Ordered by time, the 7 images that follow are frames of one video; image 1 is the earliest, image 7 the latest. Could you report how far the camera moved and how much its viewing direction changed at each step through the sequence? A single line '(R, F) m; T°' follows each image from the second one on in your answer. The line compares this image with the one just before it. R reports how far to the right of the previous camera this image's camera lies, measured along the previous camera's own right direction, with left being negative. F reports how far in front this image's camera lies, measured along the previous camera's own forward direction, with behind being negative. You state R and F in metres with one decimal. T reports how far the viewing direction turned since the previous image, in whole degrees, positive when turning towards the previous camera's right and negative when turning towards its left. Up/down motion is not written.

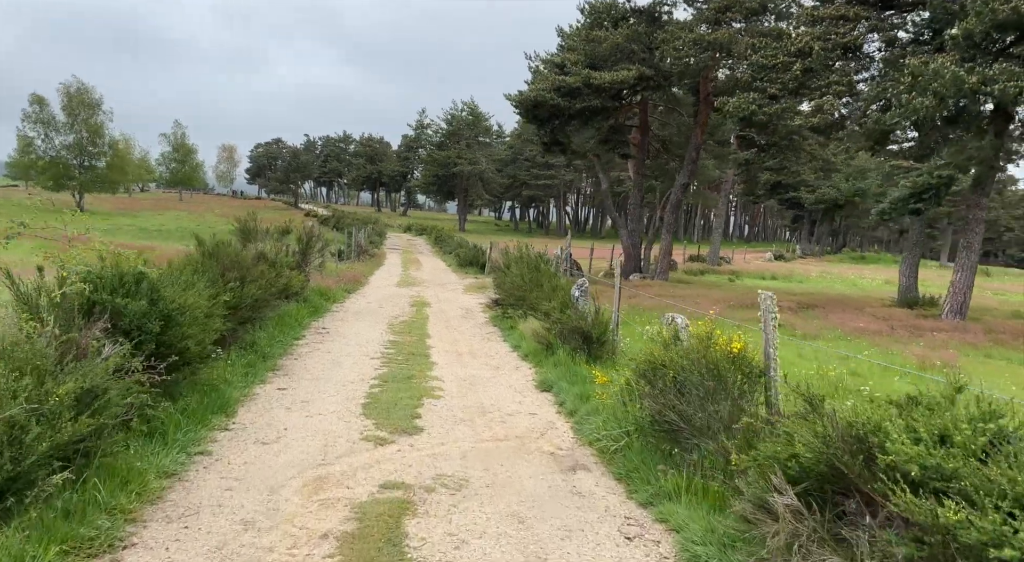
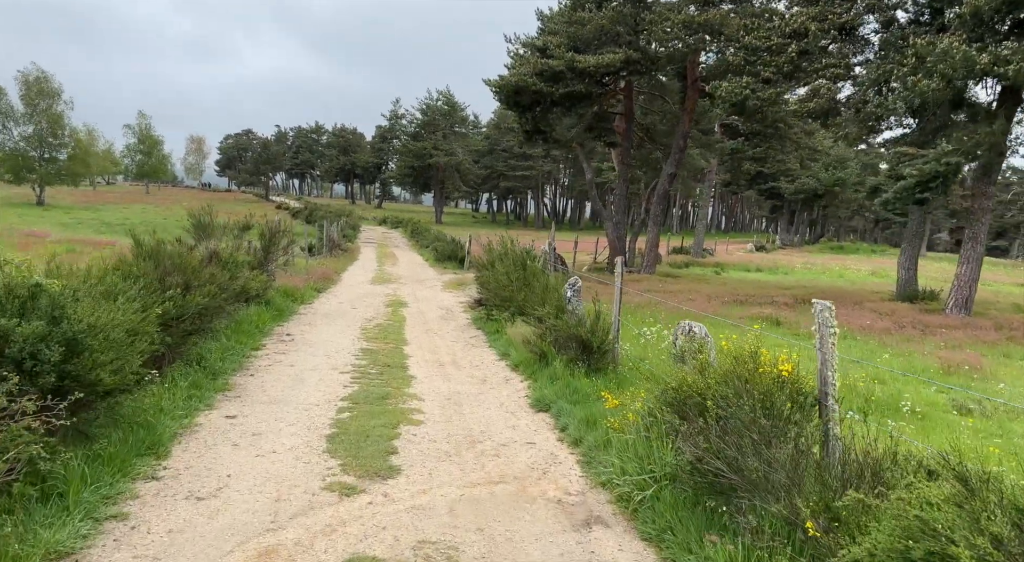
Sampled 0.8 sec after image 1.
(-0.1, +1.5) m; +2°
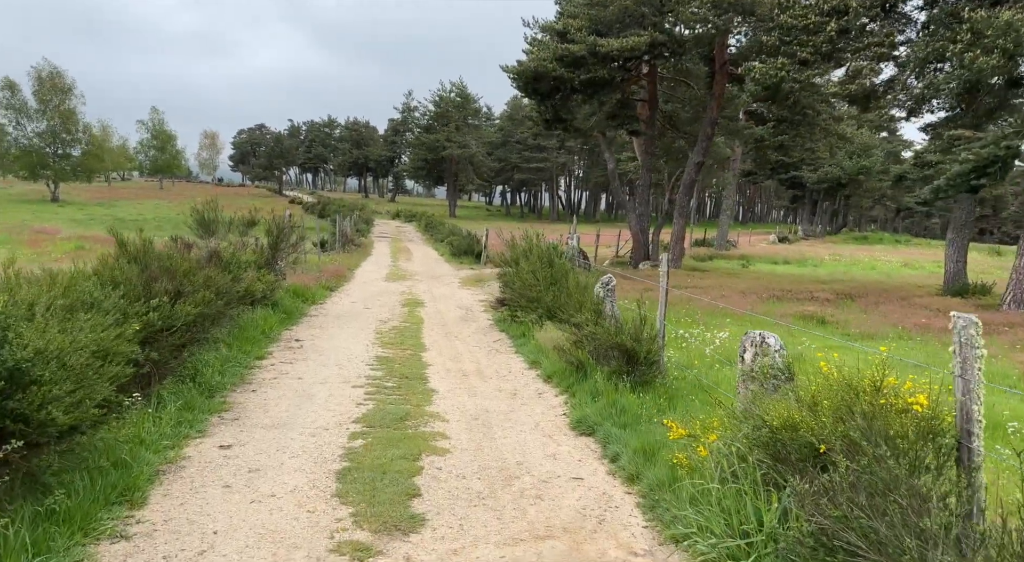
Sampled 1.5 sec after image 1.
(-0.2, +1.2) m; -1°
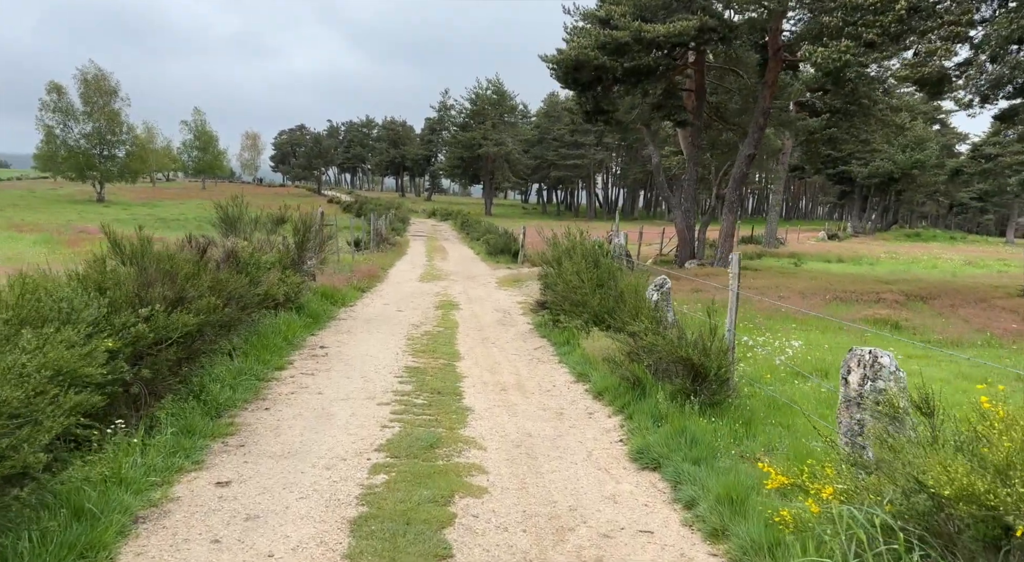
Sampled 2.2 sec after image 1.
(-0.1, +1.2) m; -2°
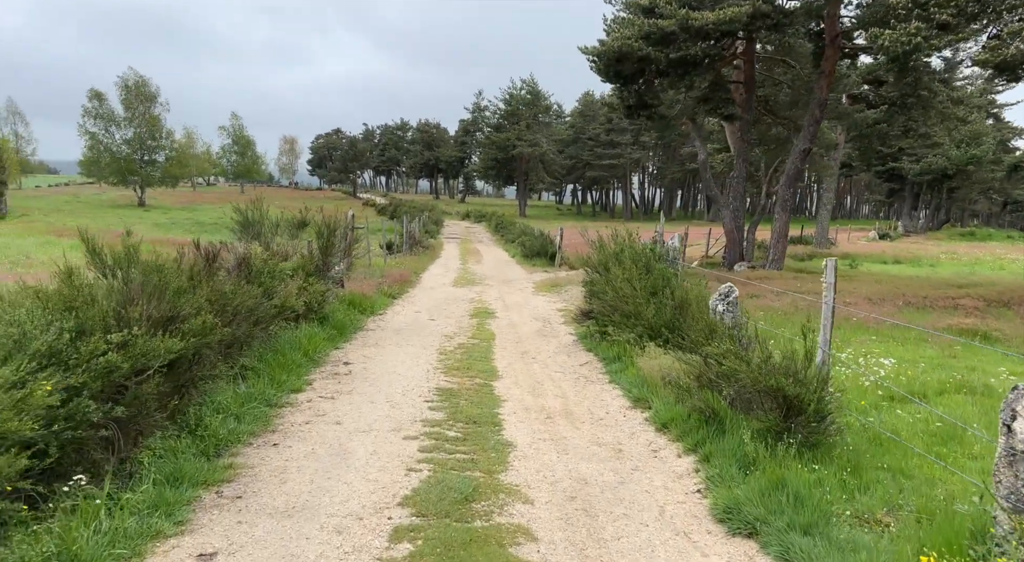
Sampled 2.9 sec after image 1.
(-0.1, +1.3) m; -2°
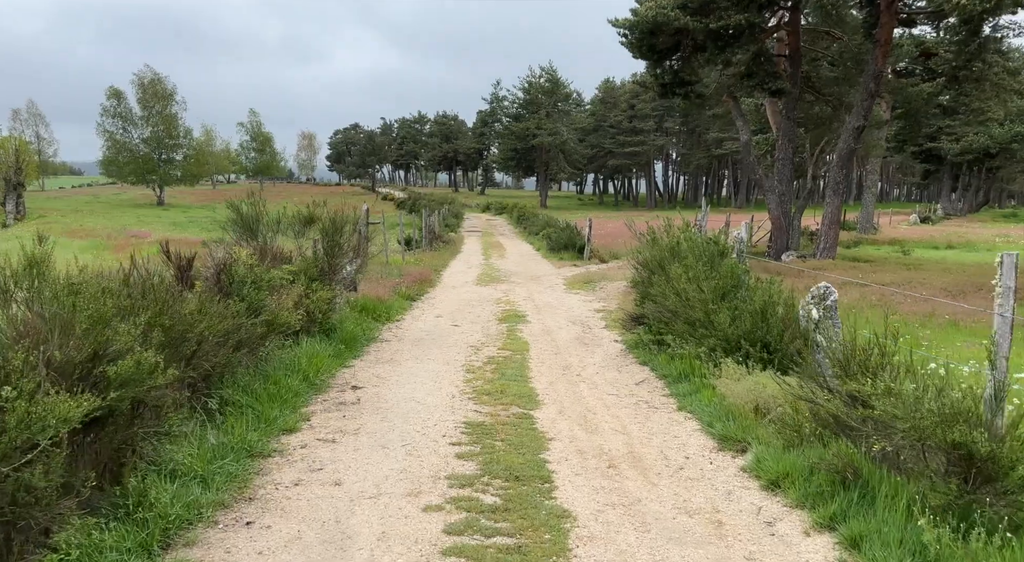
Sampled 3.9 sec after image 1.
(-0.2, +2.0) m; -1°
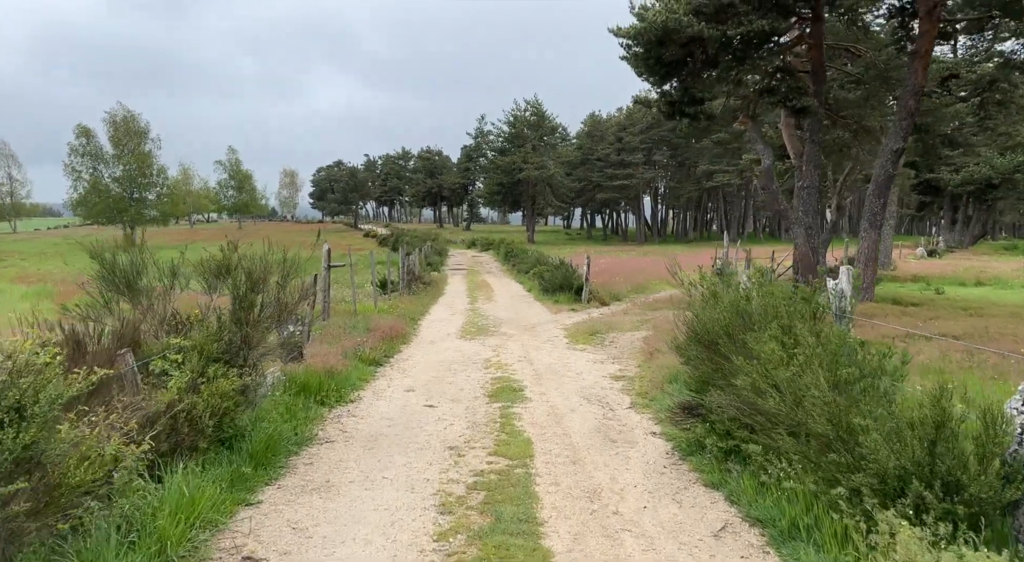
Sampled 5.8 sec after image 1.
(-0.1, +3.7) m; +1°
